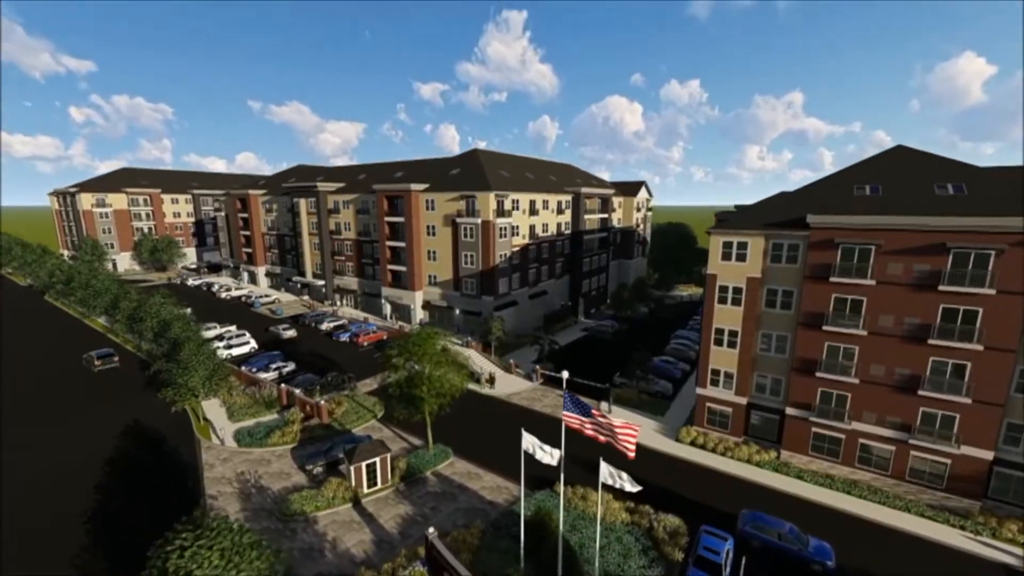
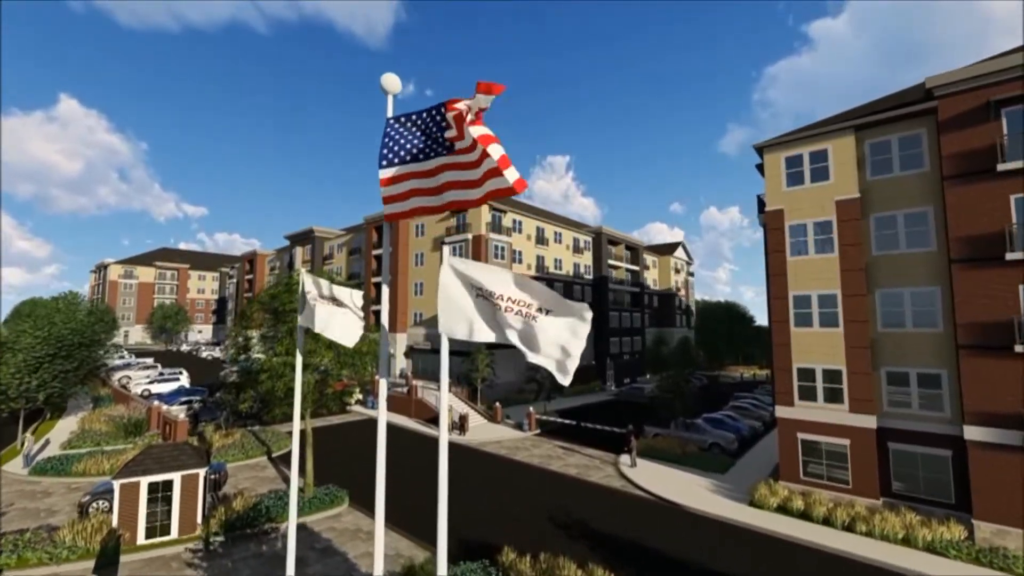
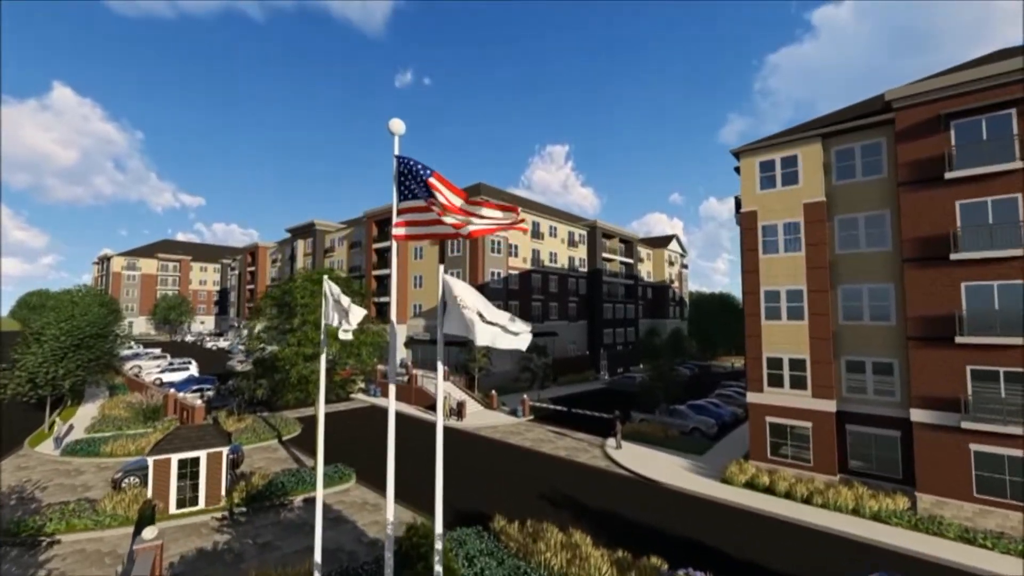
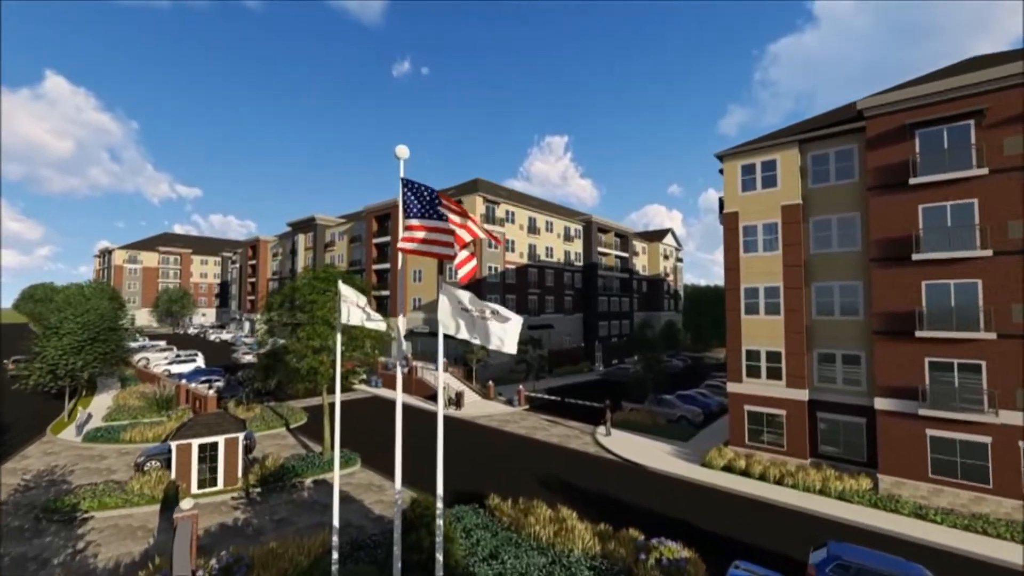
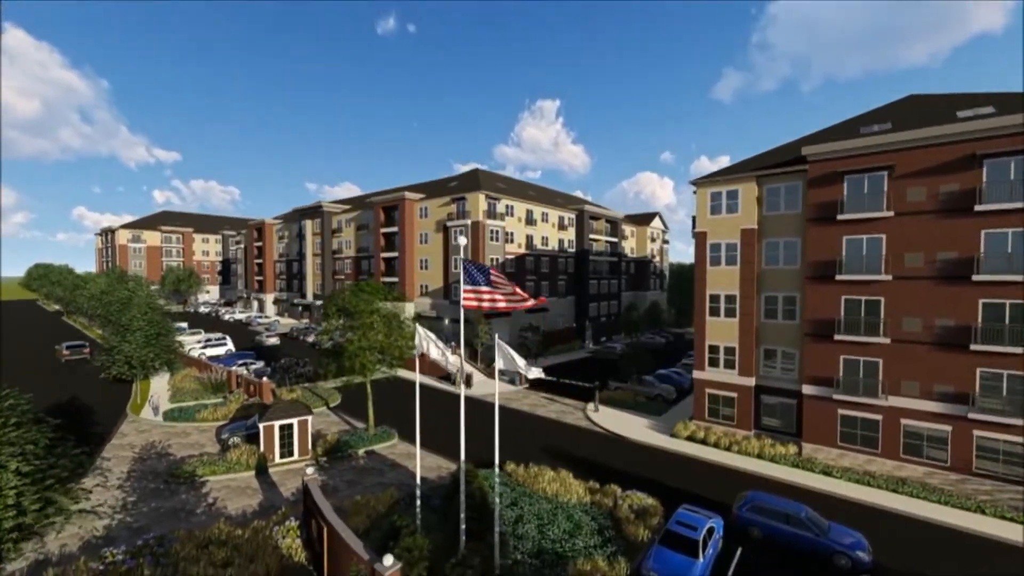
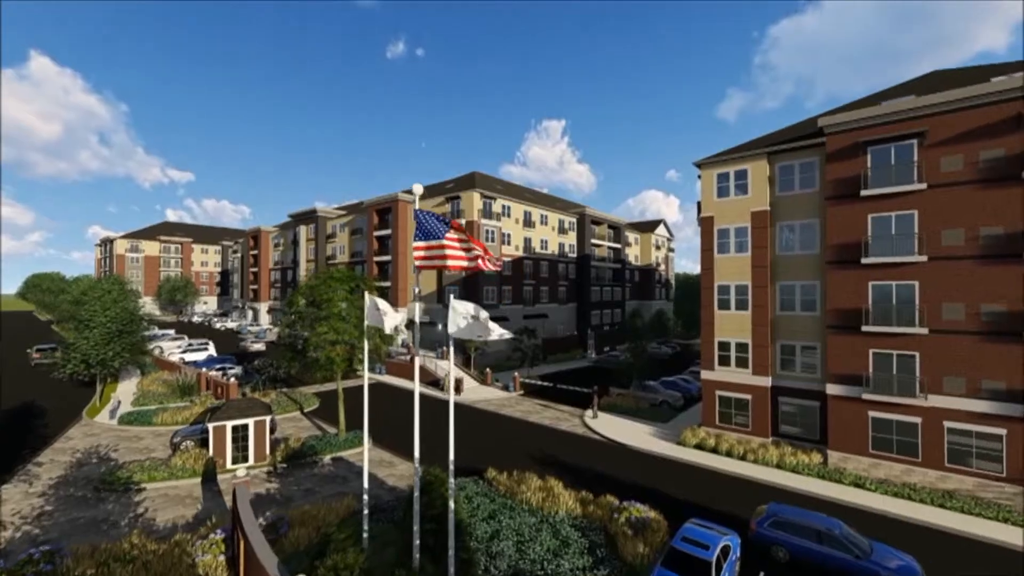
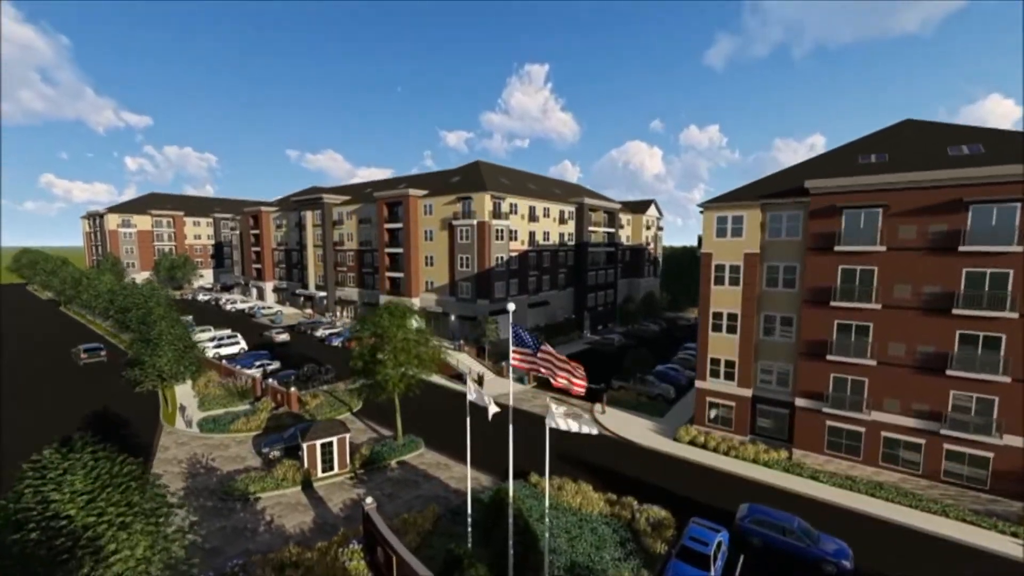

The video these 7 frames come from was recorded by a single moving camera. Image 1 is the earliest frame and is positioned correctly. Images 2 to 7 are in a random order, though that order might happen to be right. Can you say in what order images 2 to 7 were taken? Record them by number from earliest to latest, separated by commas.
7, 5, 6, 4, 3, 2
